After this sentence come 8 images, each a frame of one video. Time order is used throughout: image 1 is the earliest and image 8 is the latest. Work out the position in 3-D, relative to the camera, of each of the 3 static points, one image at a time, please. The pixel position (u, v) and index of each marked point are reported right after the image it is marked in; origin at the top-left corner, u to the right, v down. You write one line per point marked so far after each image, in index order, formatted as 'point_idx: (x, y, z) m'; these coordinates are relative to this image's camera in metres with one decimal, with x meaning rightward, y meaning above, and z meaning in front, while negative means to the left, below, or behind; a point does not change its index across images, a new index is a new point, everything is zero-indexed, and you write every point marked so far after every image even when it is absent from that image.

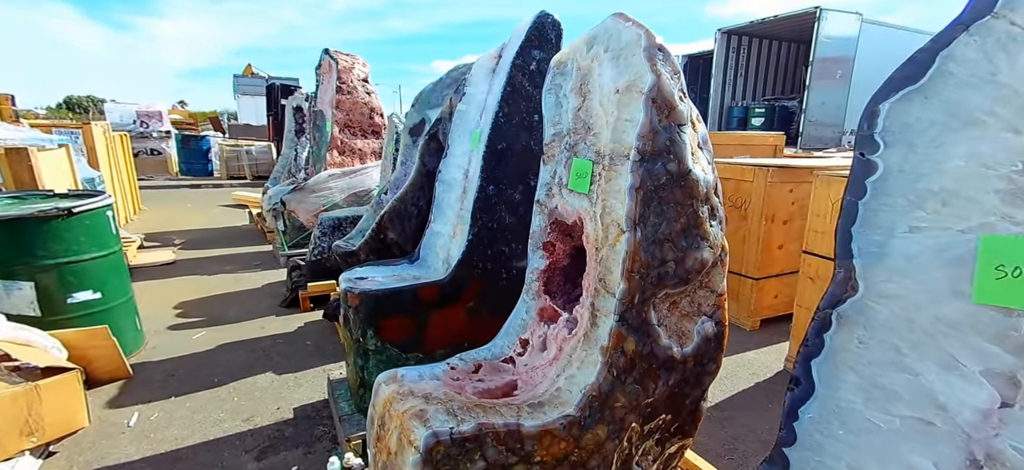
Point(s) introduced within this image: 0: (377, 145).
0: (-1.5, +1.0, +5.4) m
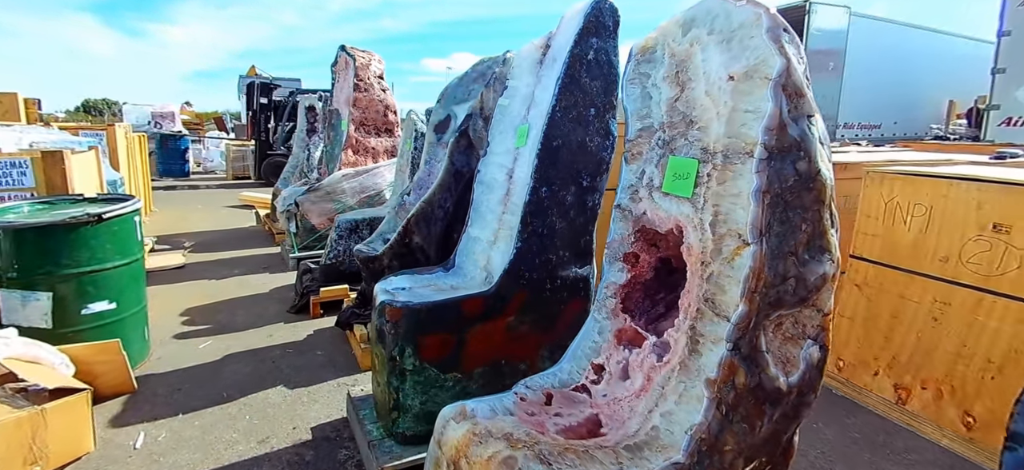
0: (-1.3, +1.0, +5.2) m
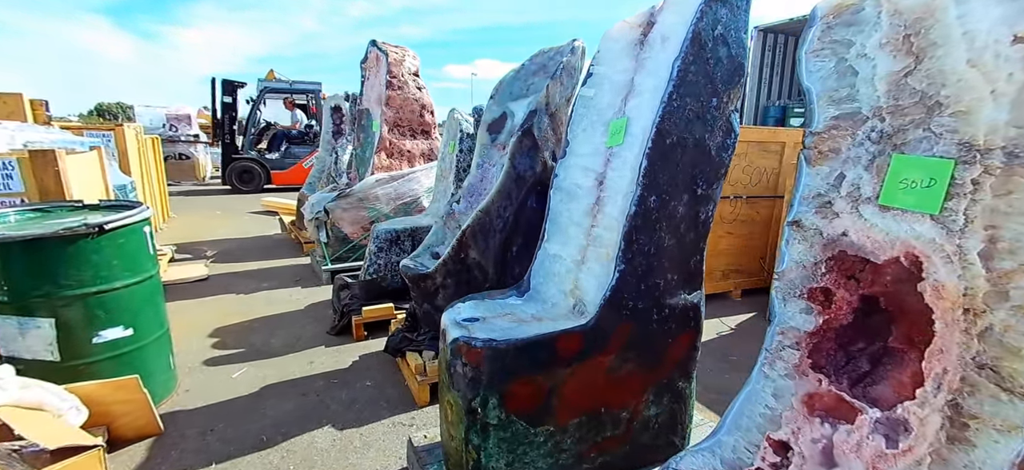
0: (-0.9, +0.9, +4.9) m
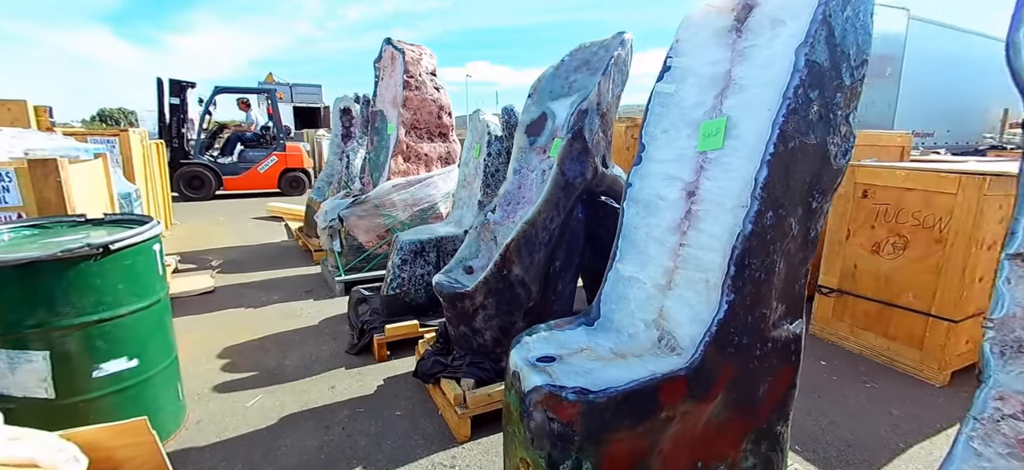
0: (-0.6, +0.8, +4.6) m
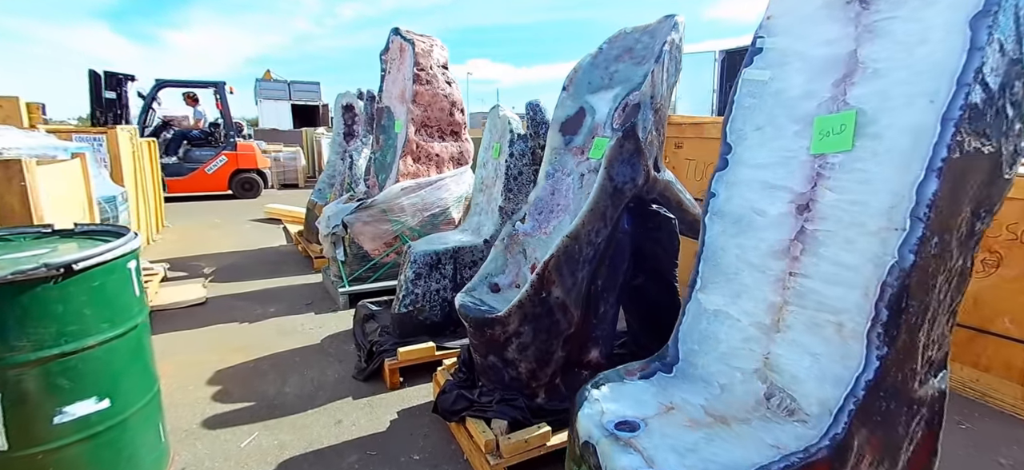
0: (-0.5, +0.7, +4.2) m
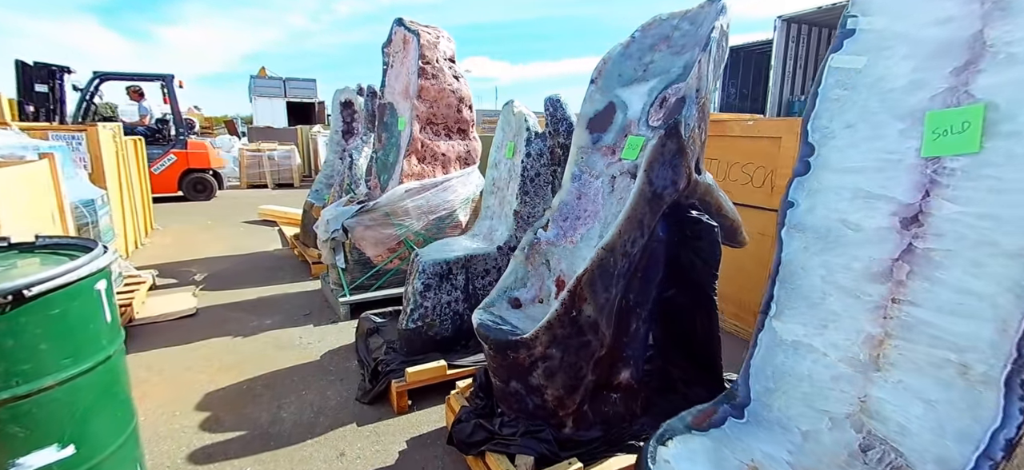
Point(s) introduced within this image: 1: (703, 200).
0: (-0.4, +0.7, +4.0) m
1: (+0.8, +0.1, +2.0) m
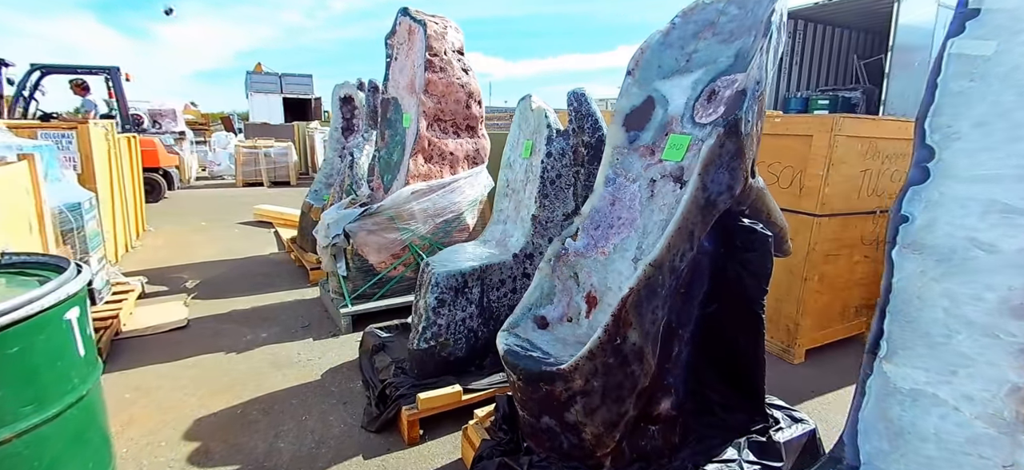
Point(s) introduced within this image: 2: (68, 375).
0: (-0.3, +0.7, +3.8) m
1: (+0.9, +0.1, +1.7) m
2: (-1.2, -0.4, +1.3) m
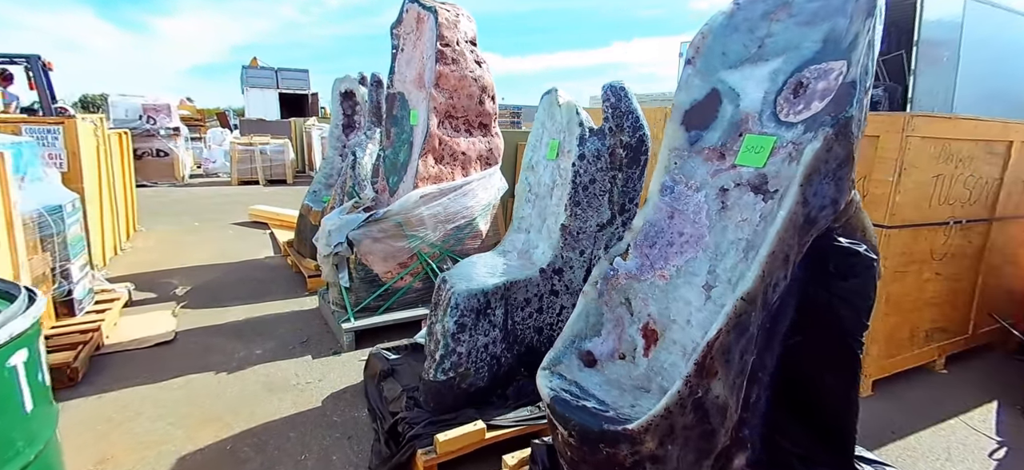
0: (-0.2, +0.6, +3.4) m
1: (+1.0, 0.0, +1.5) m
2: (-1.1, -0.4, +1.0) m
